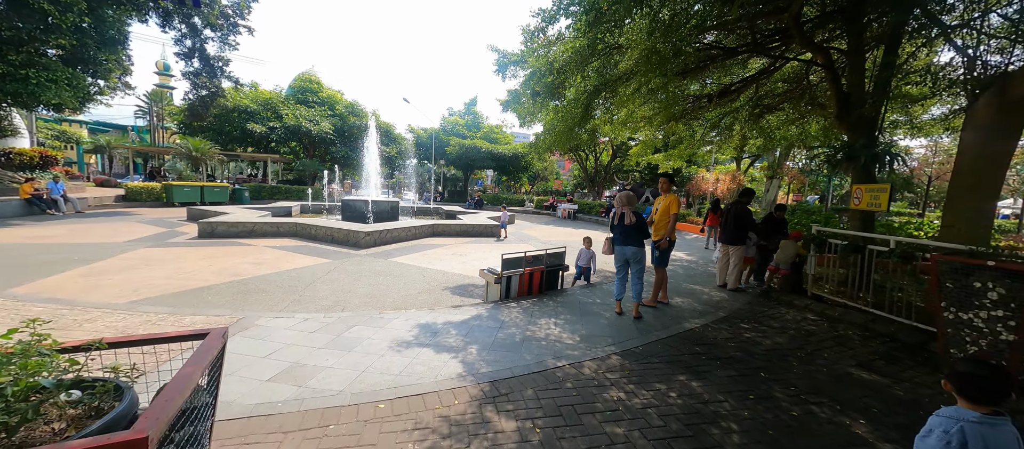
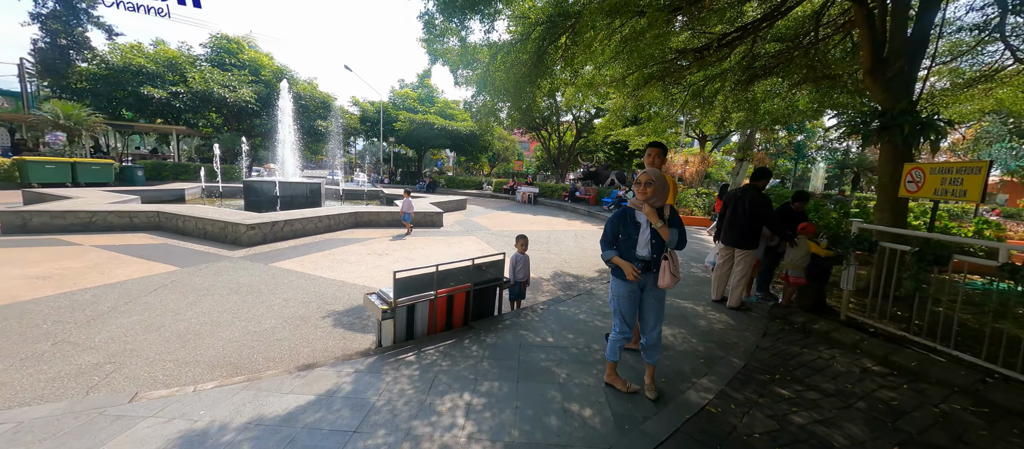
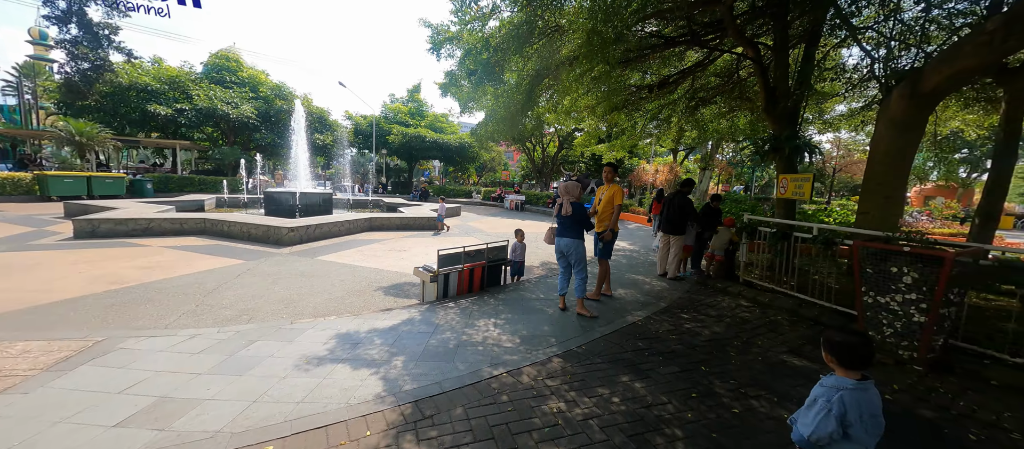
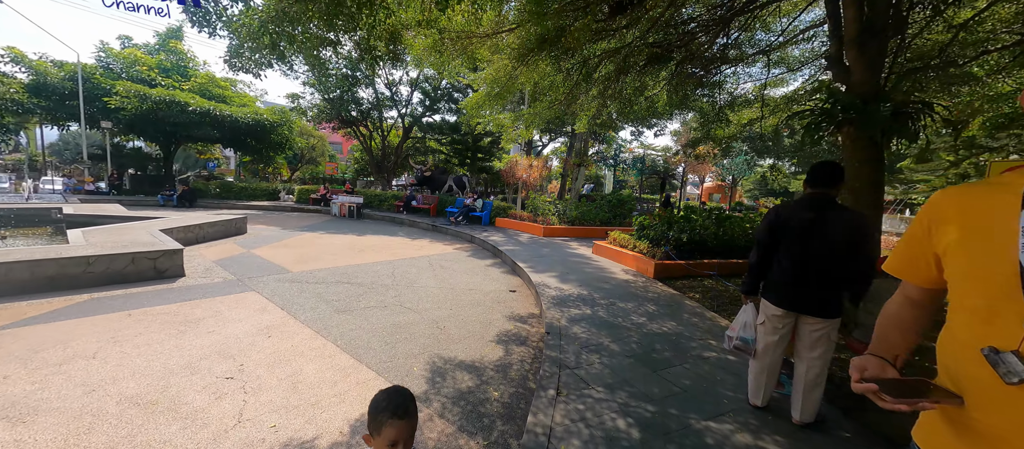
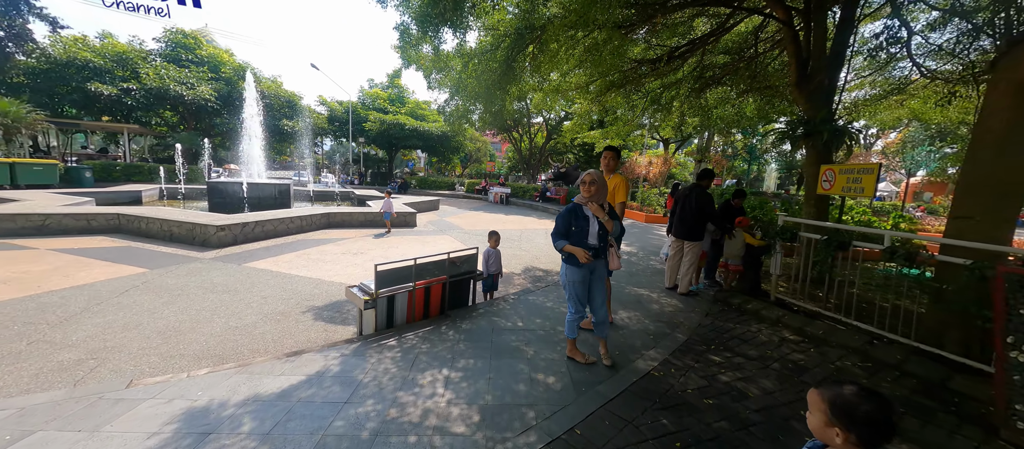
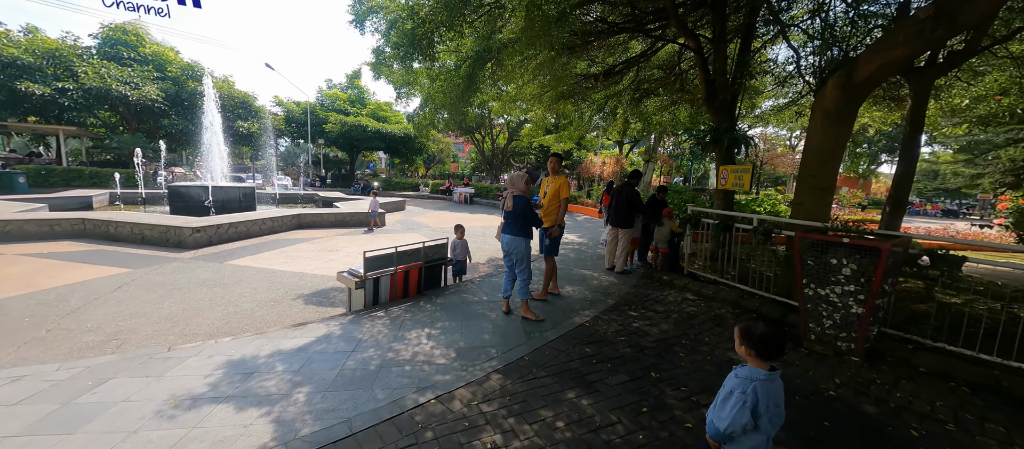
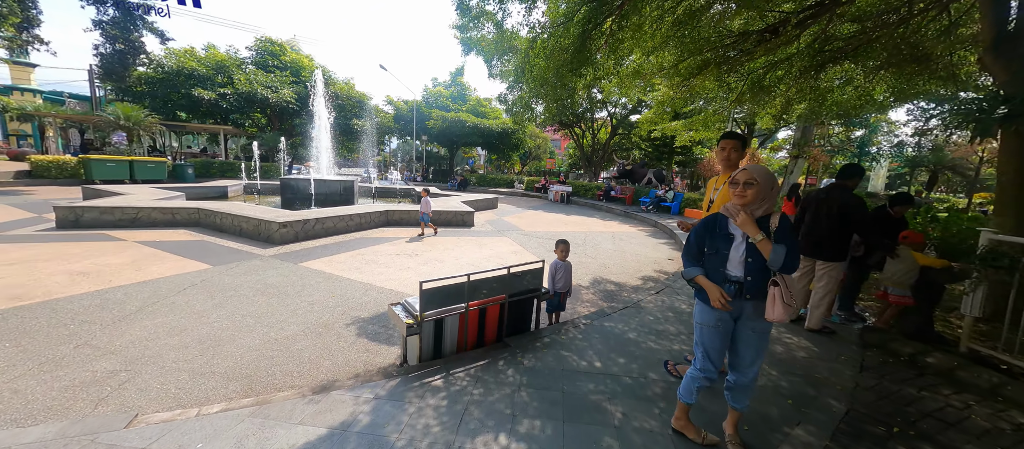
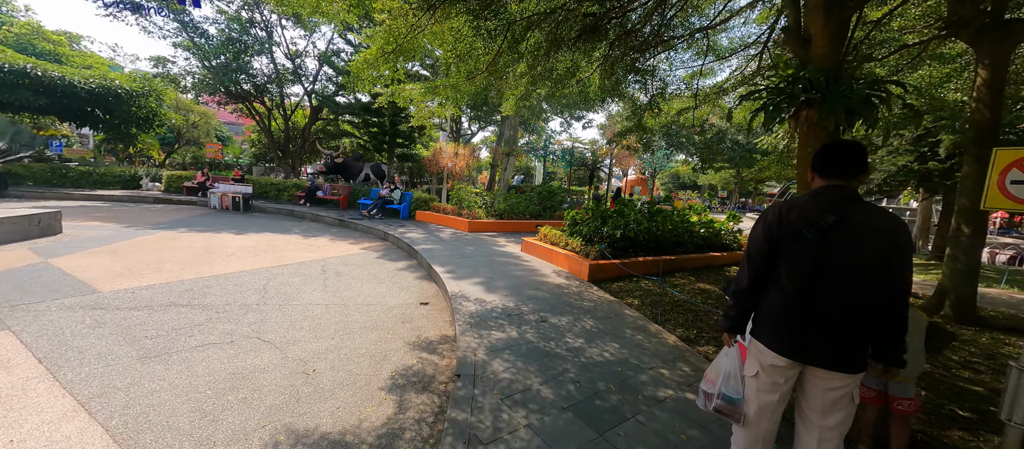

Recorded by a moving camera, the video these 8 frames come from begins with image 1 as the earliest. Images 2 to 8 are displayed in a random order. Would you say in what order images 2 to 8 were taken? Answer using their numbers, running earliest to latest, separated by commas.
3, 6, 5, 2, 7, 4, 8
